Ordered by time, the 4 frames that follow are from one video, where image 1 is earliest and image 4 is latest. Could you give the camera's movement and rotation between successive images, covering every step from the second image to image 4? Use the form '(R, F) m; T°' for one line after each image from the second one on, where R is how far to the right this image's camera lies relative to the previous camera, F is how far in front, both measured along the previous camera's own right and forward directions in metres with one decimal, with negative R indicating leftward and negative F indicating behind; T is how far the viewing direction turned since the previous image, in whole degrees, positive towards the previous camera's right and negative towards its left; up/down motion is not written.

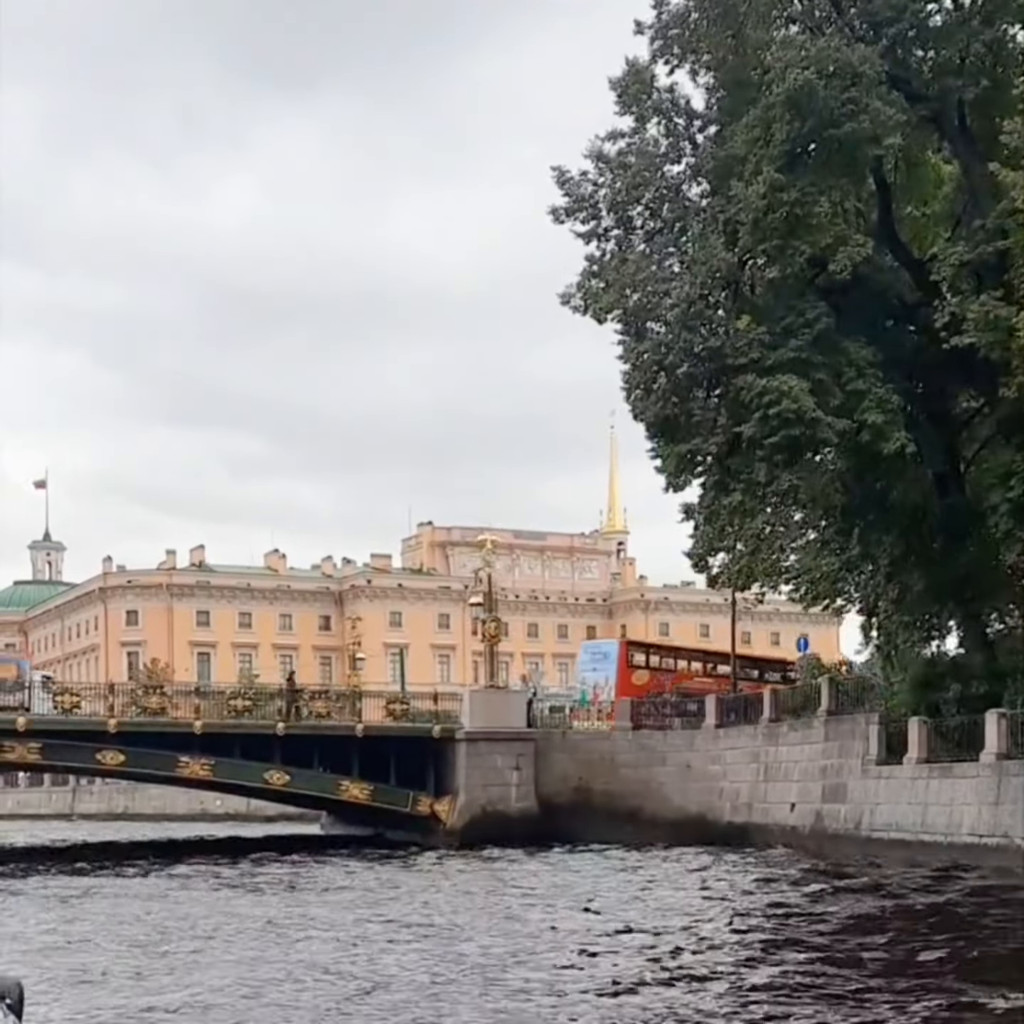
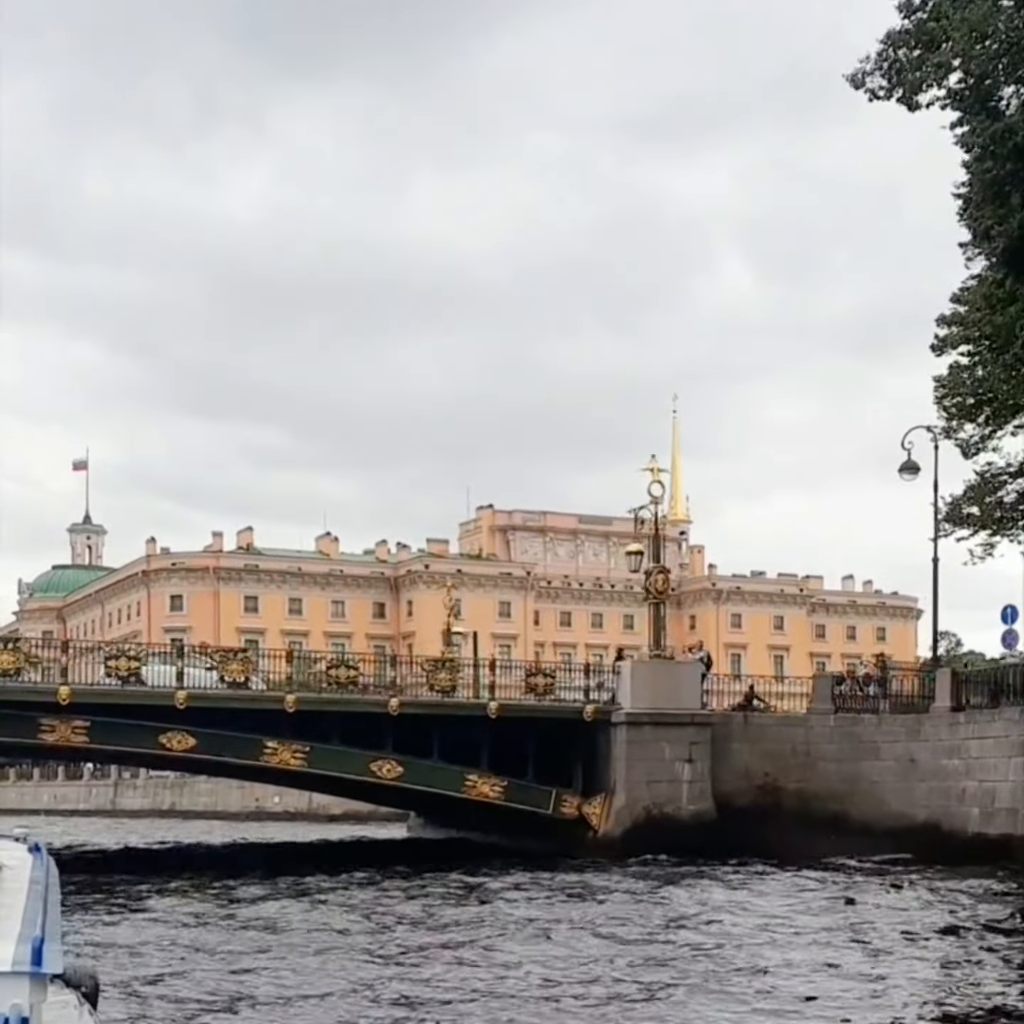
(-2.6, +8.5) m; -1°
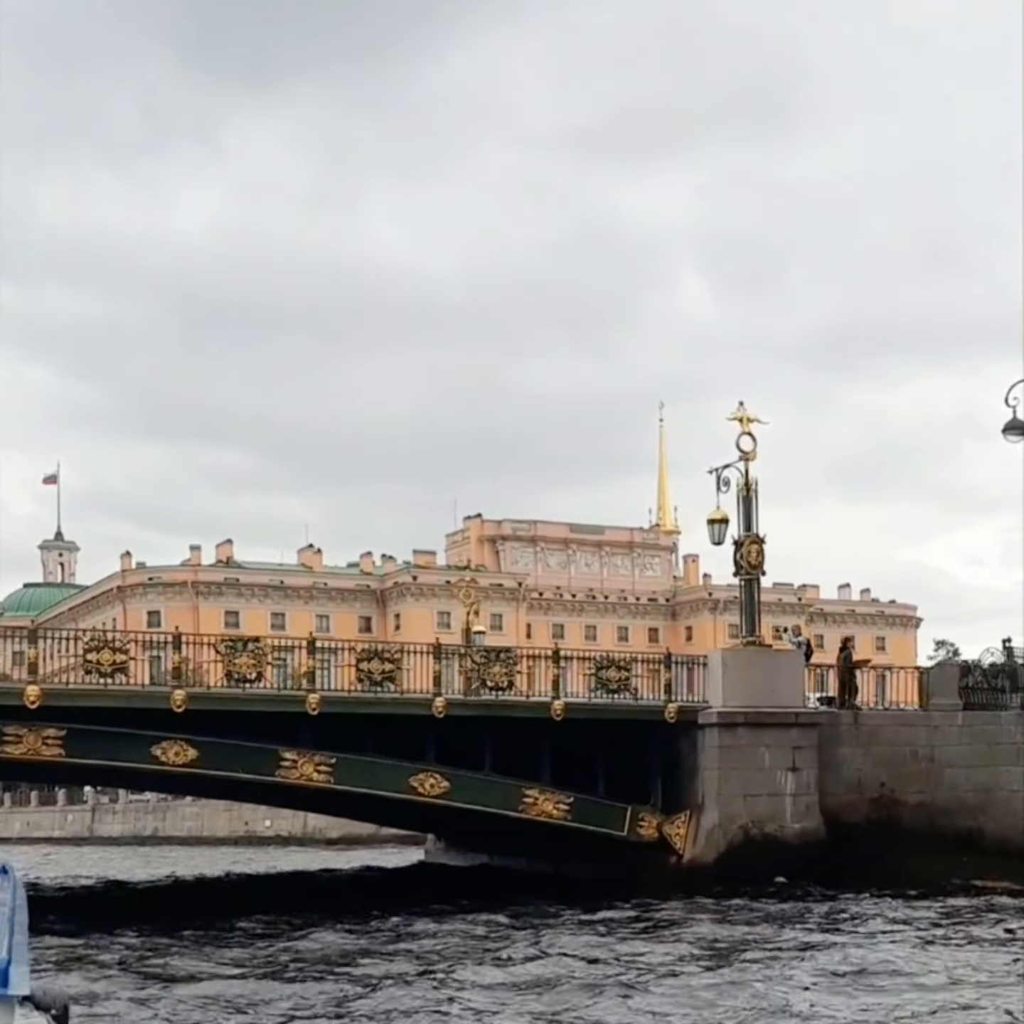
(-1.4, +5.4) m; +1°
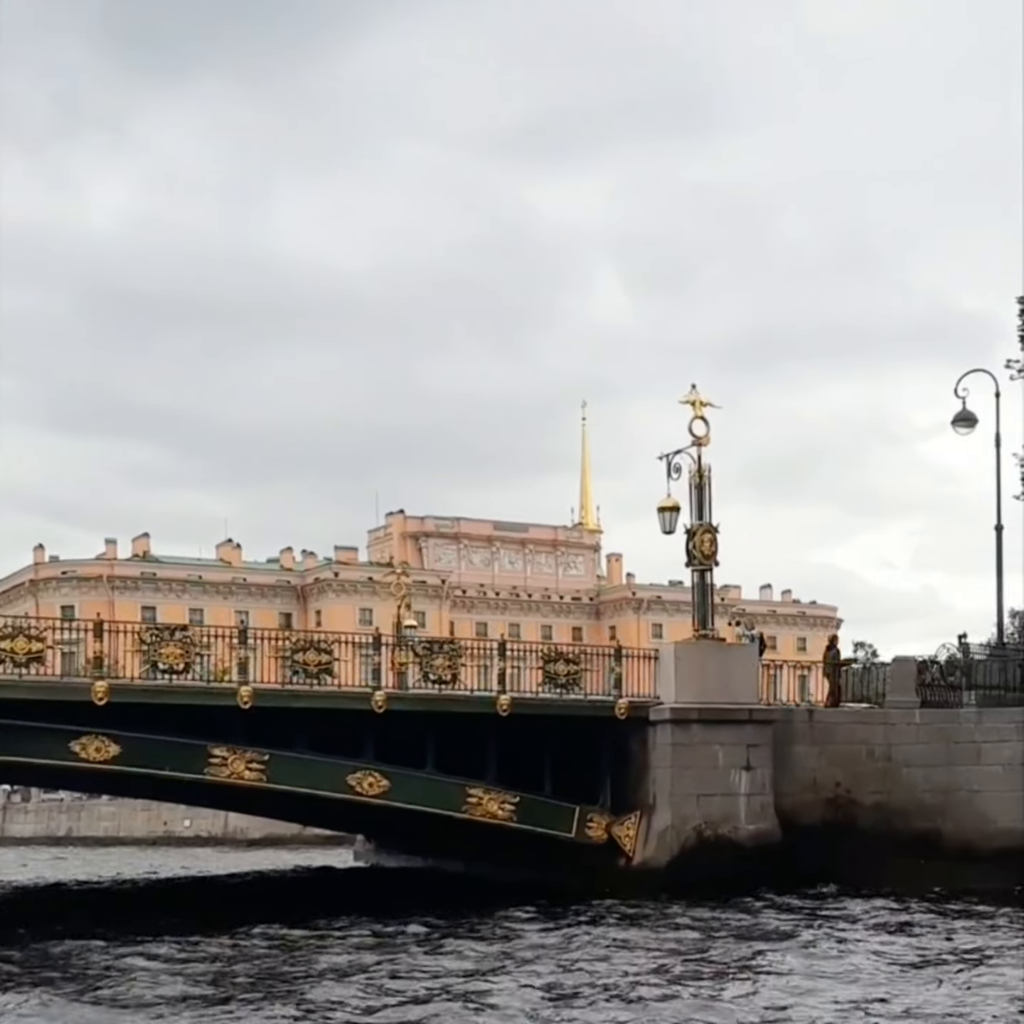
(-0.4, +1.3) m; +3°
